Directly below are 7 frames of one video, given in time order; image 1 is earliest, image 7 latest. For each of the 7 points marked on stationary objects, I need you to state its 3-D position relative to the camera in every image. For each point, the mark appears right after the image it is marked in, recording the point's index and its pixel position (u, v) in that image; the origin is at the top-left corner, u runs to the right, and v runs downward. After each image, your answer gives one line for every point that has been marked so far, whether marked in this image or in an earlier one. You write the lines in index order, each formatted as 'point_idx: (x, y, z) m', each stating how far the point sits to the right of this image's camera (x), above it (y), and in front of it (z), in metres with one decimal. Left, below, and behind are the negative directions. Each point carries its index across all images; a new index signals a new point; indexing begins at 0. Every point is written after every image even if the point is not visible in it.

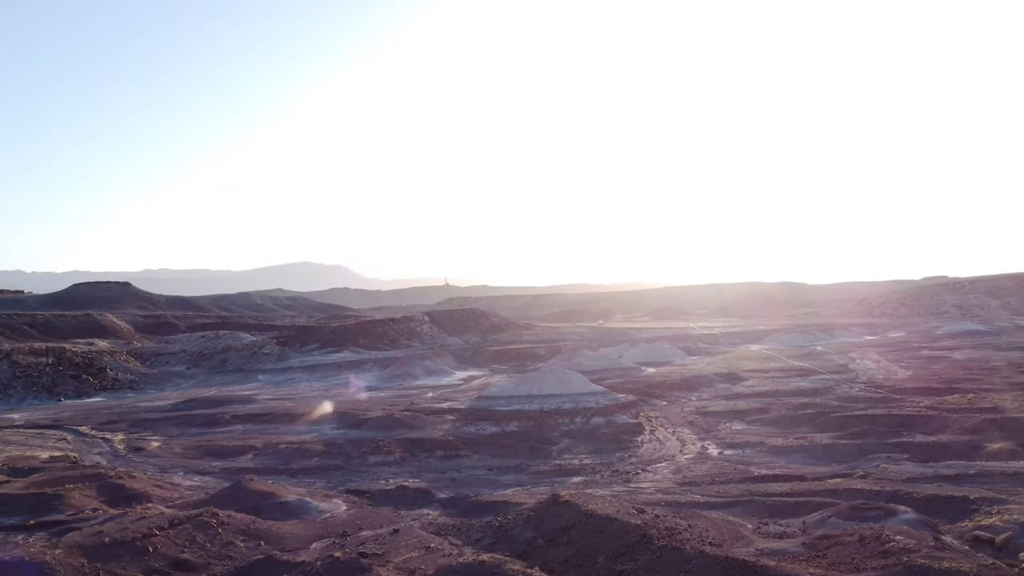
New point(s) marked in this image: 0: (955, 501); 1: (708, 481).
0: (+9.3, -4.5, +15.1) m
1: (+5.4, -5.3, +19.9) m
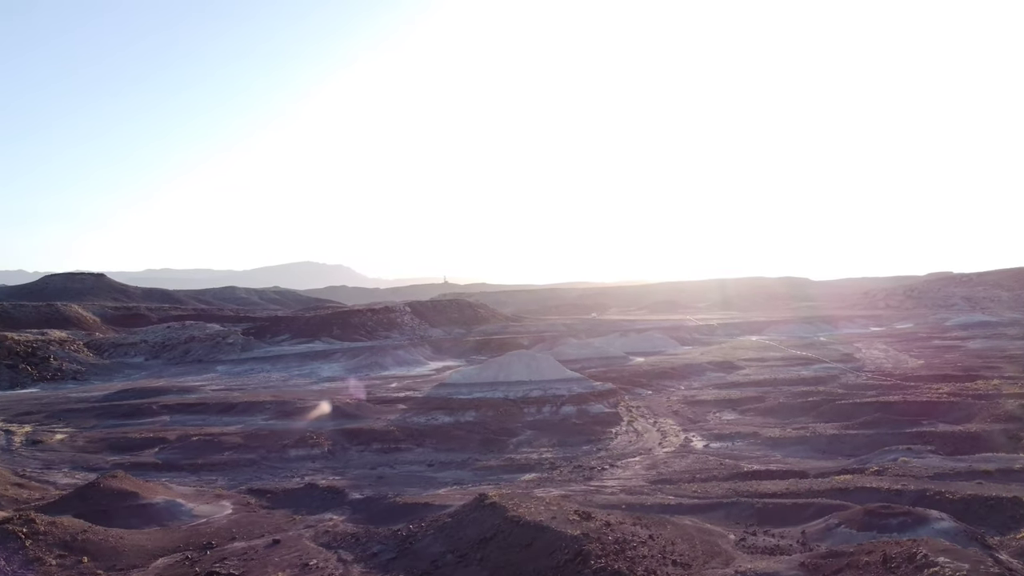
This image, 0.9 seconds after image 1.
0: (+7.8, -3.4, +11.4) m
1: (+3.9, -4.3, +16.2) m
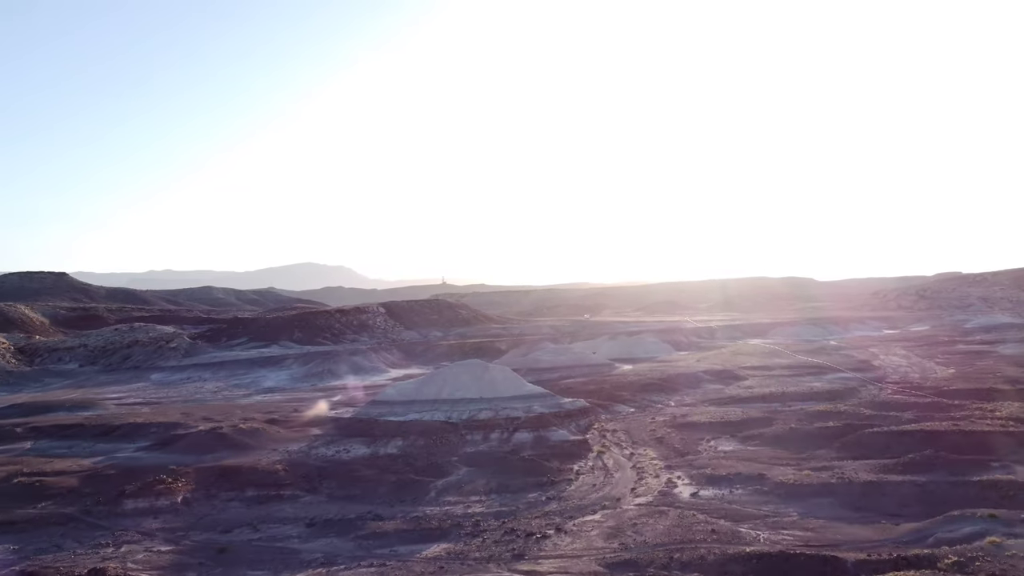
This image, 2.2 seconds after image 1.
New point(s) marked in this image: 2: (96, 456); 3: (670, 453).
0: (+6.1, -3.2, +6.1) m
1: (+2.2, -4.1, +10.8) m
2: (-11.1, -4.5, +19.4) m
3: (+4.1, -4.3, +18.9) m
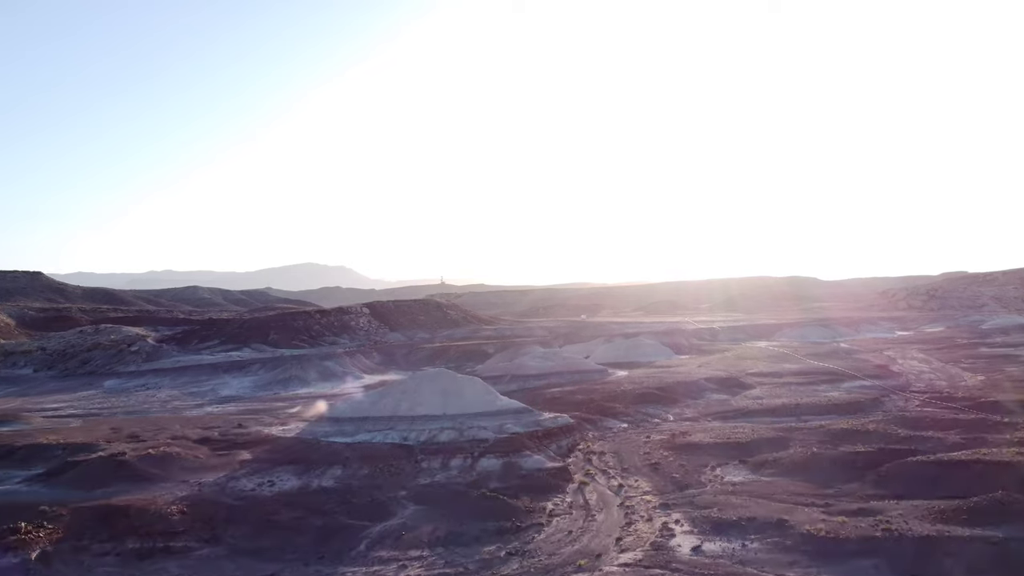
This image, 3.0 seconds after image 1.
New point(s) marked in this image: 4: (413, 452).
0: (+5.3, -3.2, +2.7) m
1: (+1.4, -4.0, +7.5) m
2: (-11.9, -4.4, +16.0) m
3: (+3.3, -4.2, +15.6) m
4: (-2.3, -3.9, +17.0) m
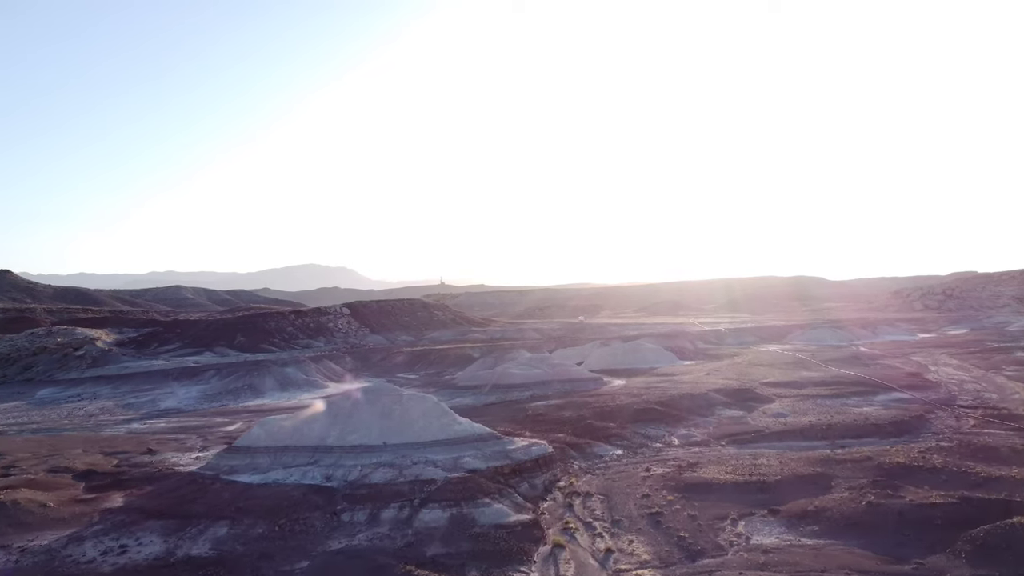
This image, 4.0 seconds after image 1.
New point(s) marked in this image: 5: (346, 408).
0: (+4.4, -3.0, -1.5) m
1: (+0.5, -3.9, +3.2) m
2: (-12.8, -4.3, +11.8) m
3: (+2.5, -4.1, +11.3) m
4: (-3.1, -3.7, +12.8) m
5: (-3.6, -2.7, +16.1) m
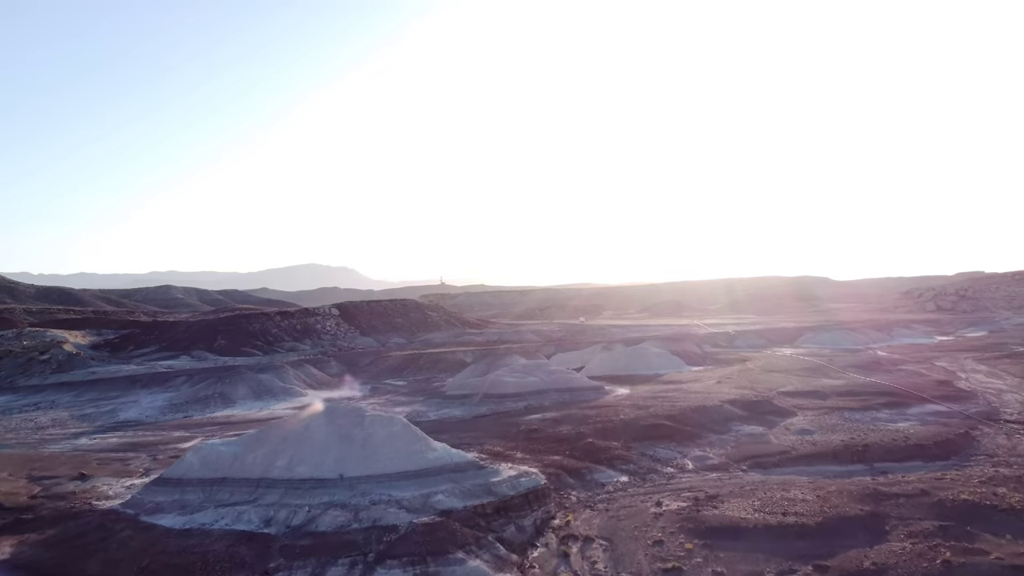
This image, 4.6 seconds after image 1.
0: (+4.1, -3.0, -4.1) m
1: (+0.2, -3.9, +0.6) m
2: (-13.0, -4.3, +9.3) m
3: (+2.2, -4.1, +8.7) m
4: (-3.4, -3.7, +10.2) m
5: (-3.9, -2.7, +13.5) m
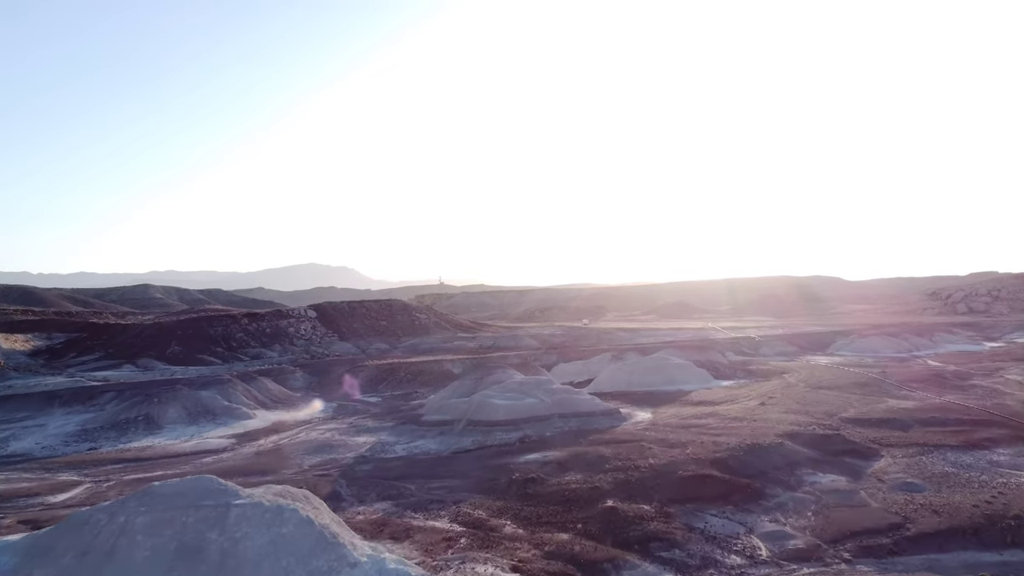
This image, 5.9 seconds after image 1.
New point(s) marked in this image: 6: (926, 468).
0: (+3.9, -3.0, -9.7) m
1: (0.0, -3.8, -4.9) m
2: (-13.3, -4.2, +3.7) m
3: (+2.0, -4.1, +3.2) m
4: (-3.7, -3.7, +4.7) m
5: (-4.1, -2.6, +7.9) m
6: (+8.8, -3.8, +15.4) m
